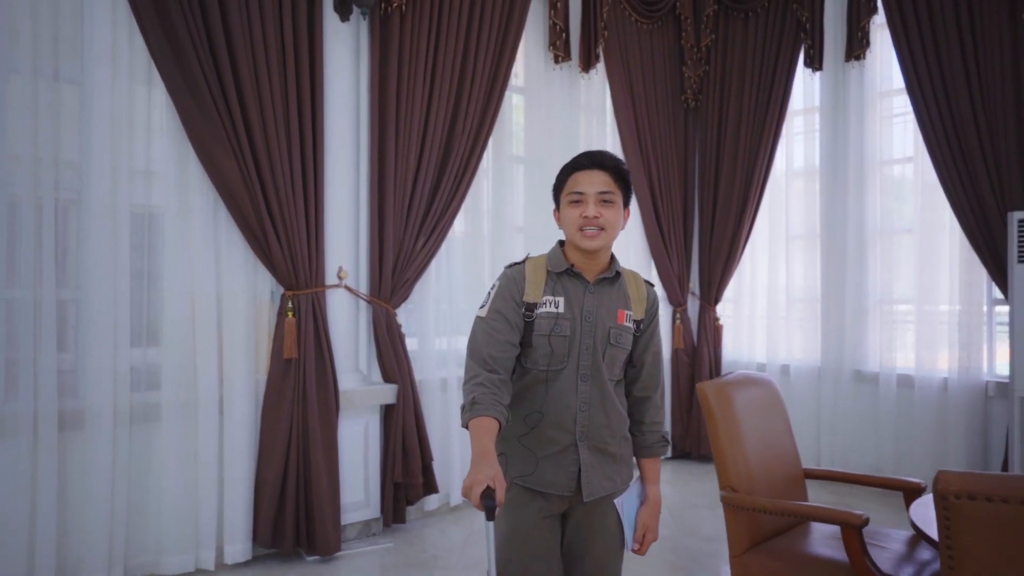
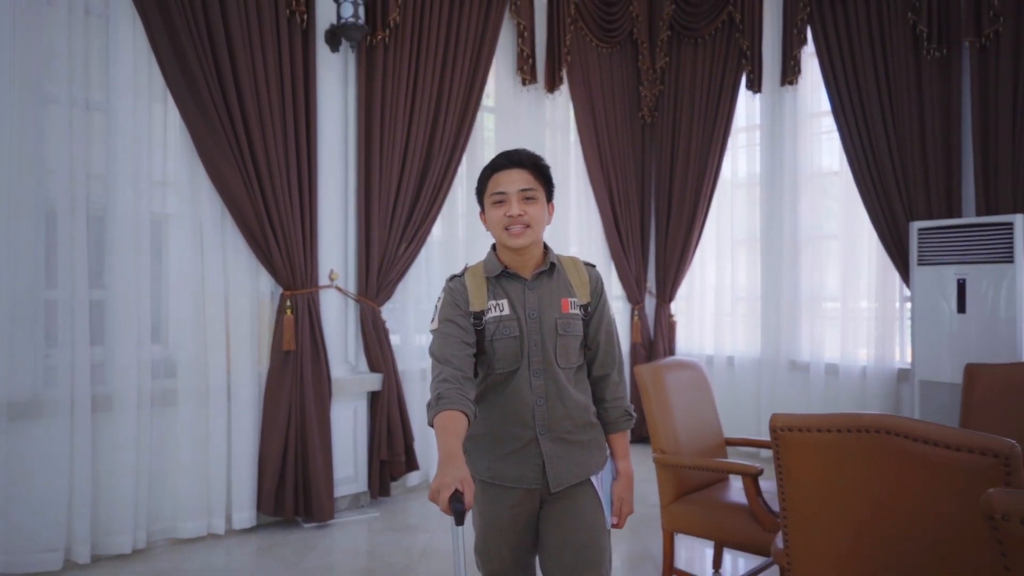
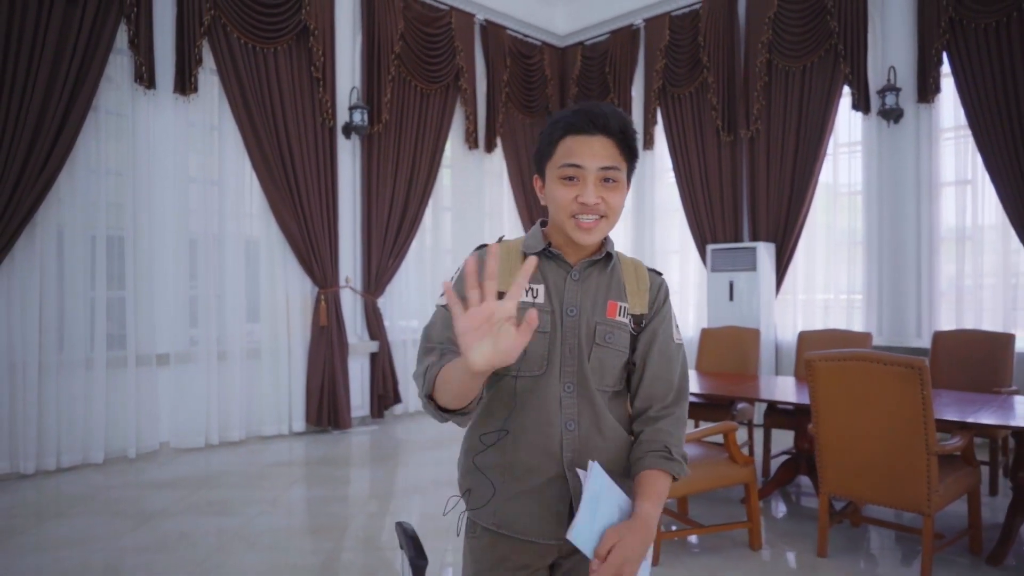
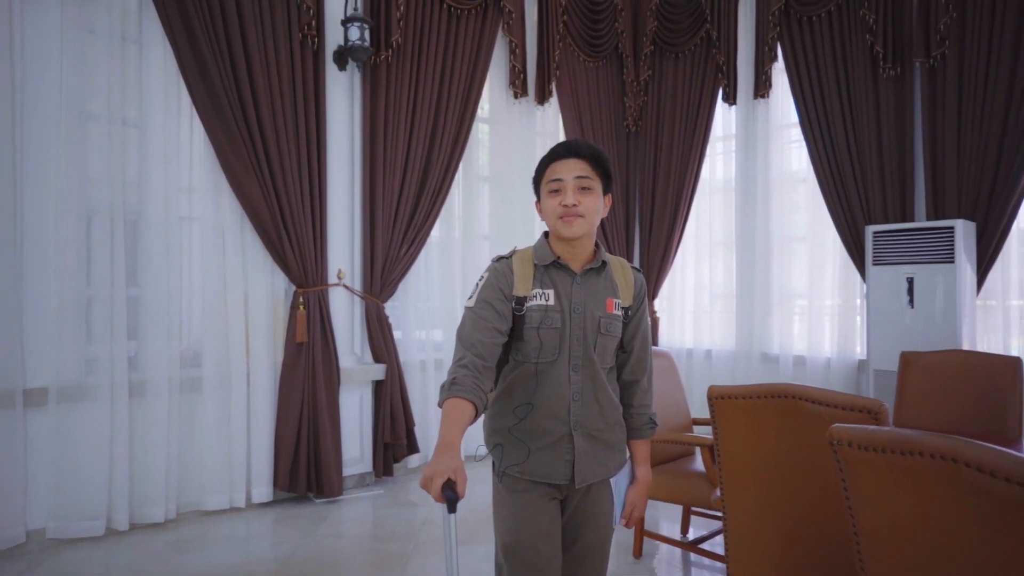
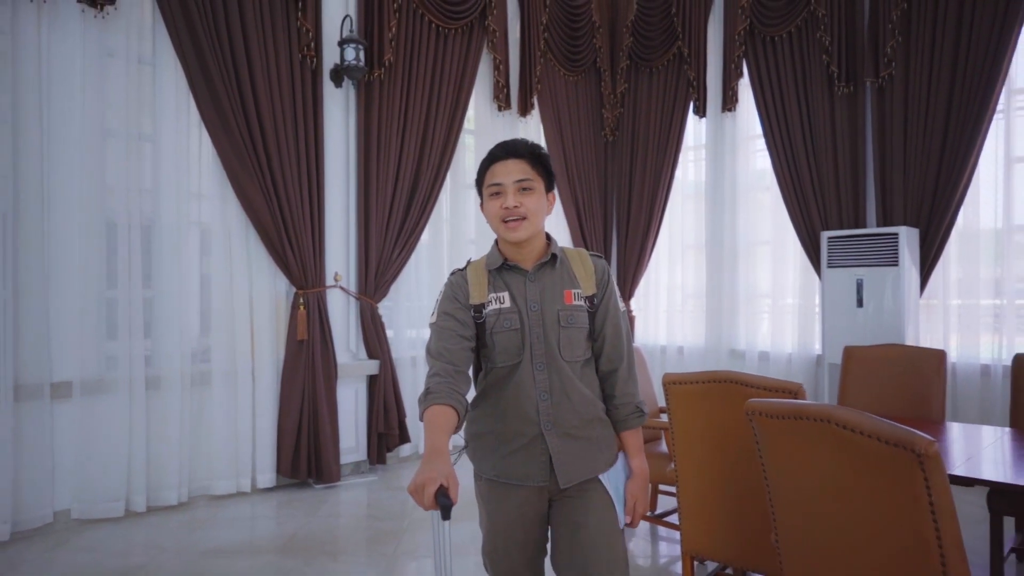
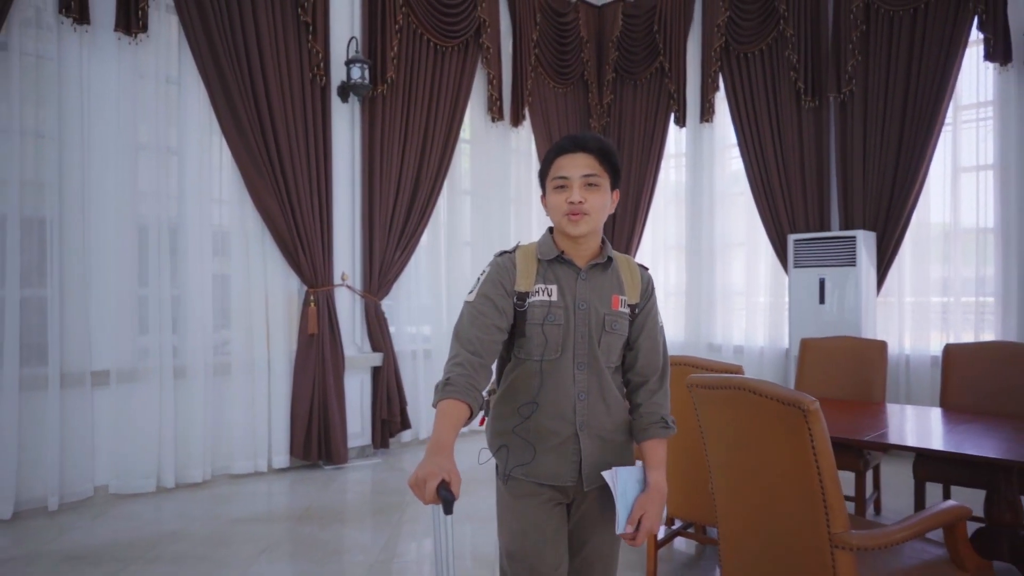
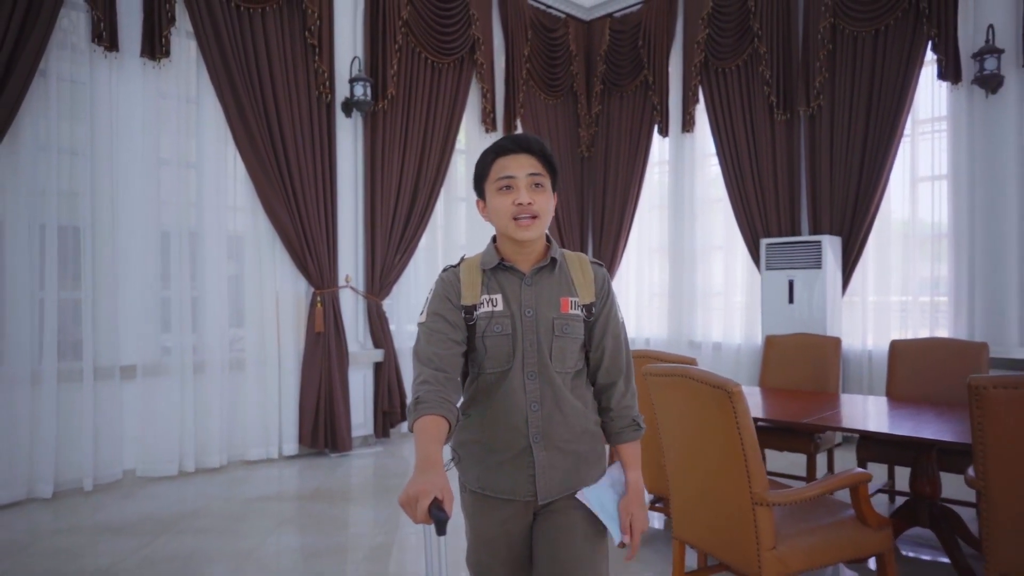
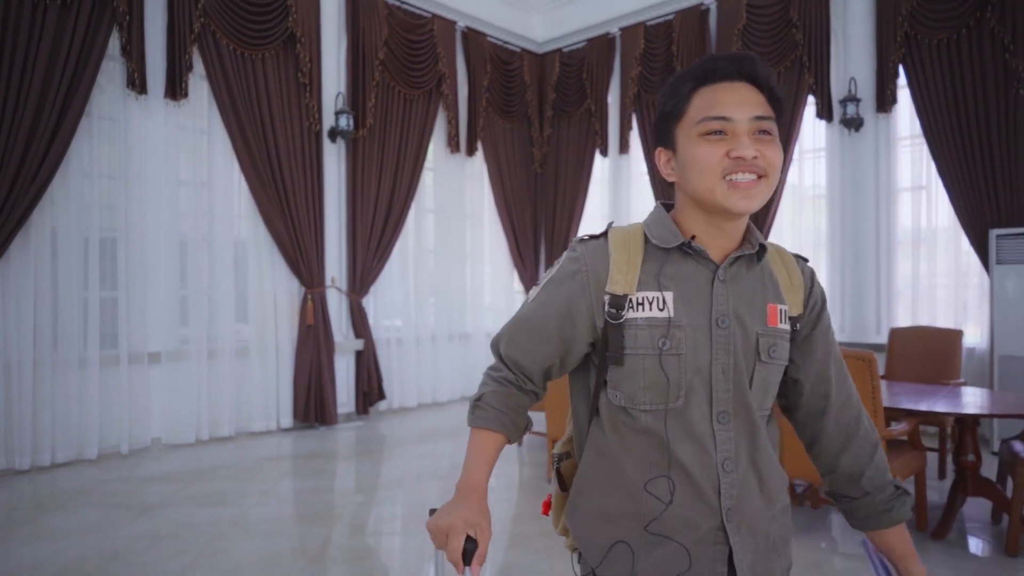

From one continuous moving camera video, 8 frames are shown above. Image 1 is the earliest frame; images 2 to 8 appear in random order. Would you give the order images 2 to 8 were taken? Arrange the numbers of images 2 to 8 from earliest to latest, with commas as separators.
2, 4, 5, 6, 7, 3, 8
